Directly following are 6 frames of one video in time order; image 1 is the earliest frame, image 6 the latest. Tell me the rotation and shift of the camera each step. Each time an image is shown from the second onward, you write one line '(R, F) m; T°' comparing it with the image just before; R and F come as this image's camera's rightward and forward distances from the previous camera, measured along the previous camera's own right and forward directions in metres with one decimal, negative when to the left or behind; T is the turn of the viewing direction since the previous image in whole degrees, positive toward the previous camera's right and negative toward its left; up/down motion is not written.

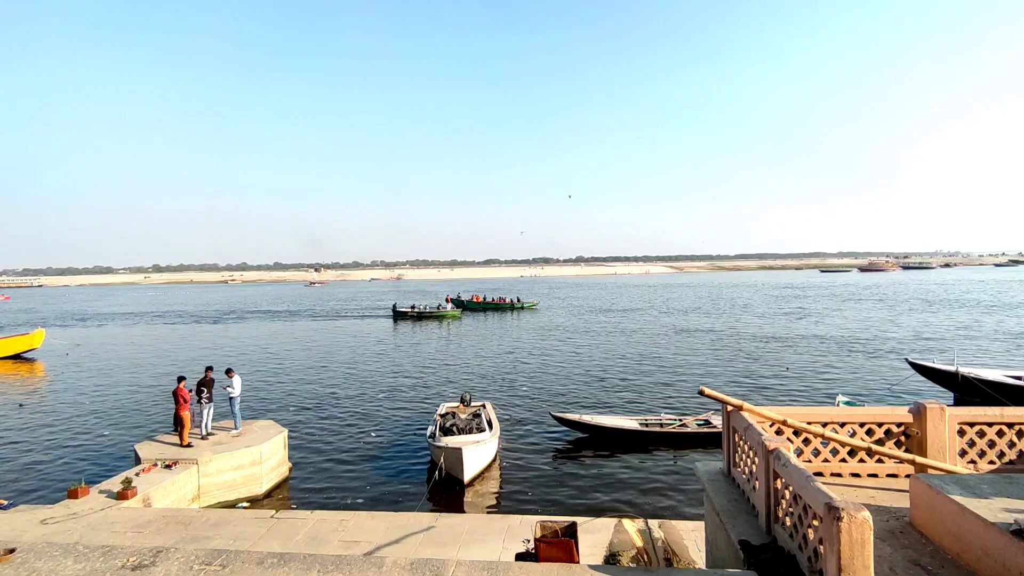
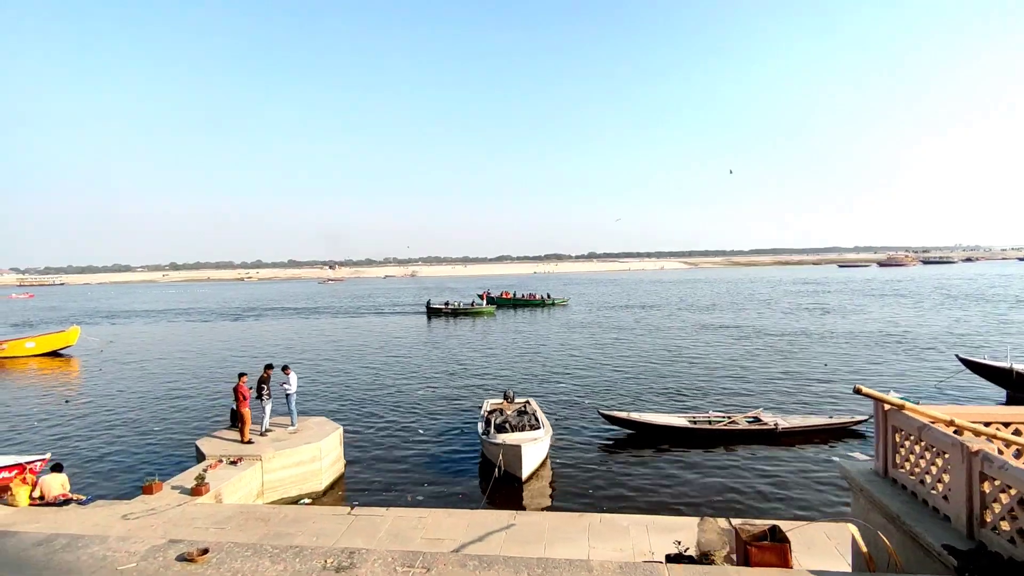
(-1.0, +0.1) m; -1°
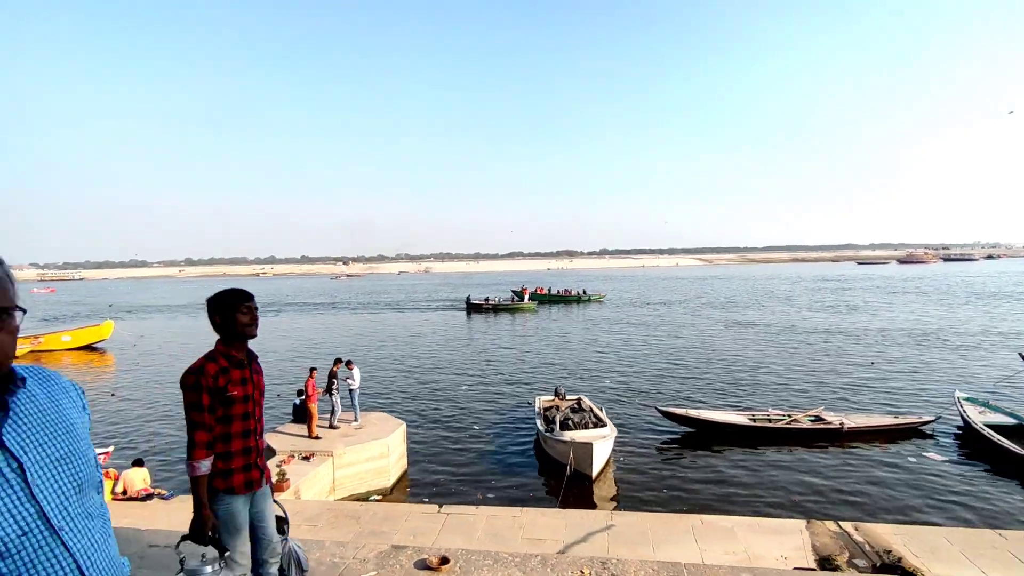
(-1.3, +0.2) m; -1°
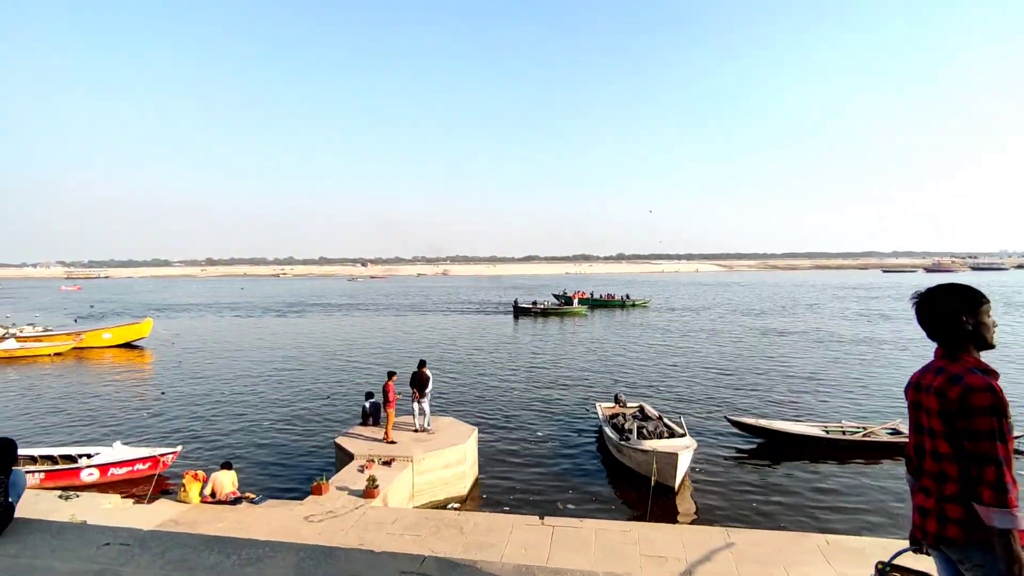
(-1.5, +0.3) m; -2°
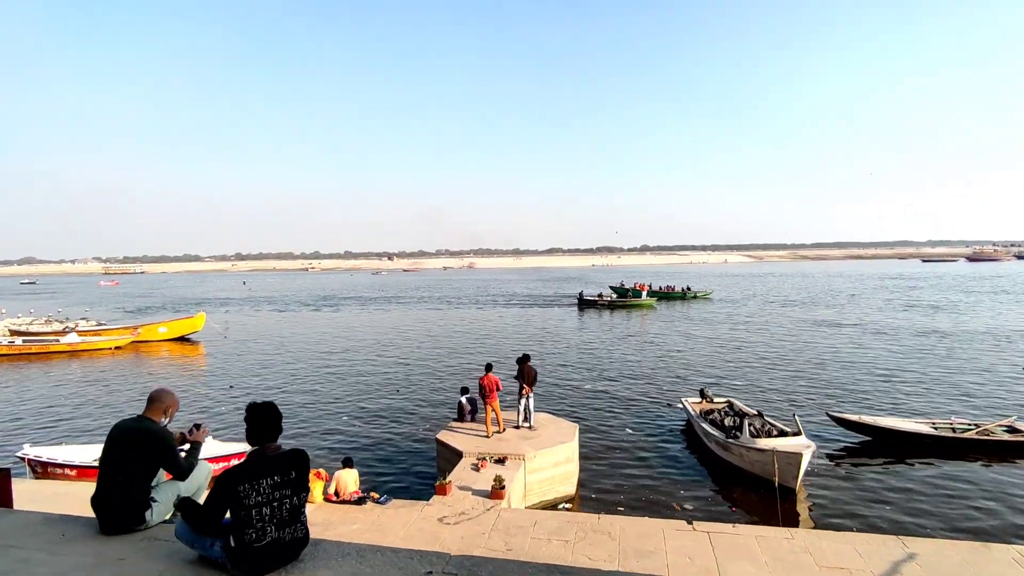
(-1.8, +0.5) m; -2°
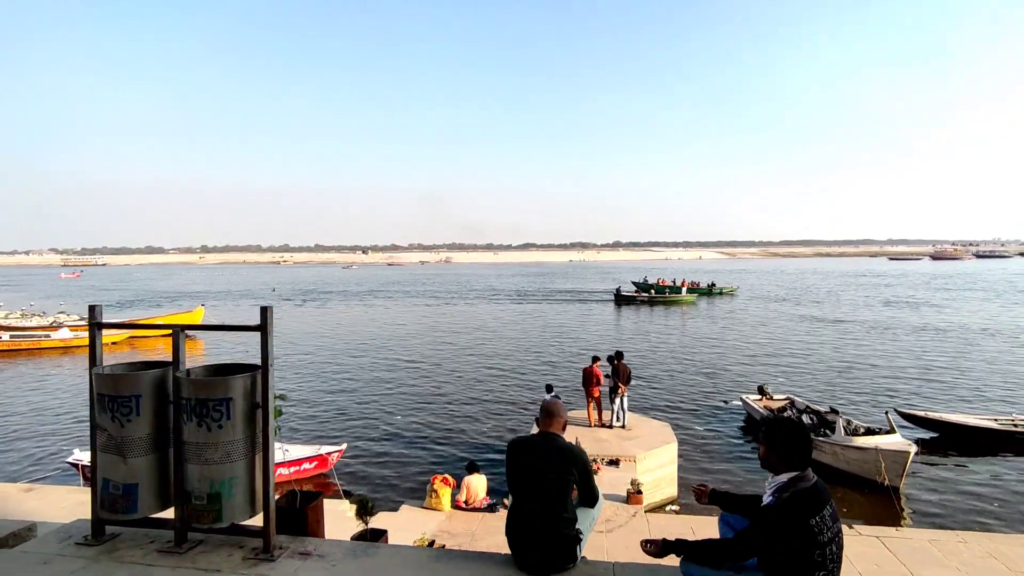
(-2.6, +0.6) m; +3°
